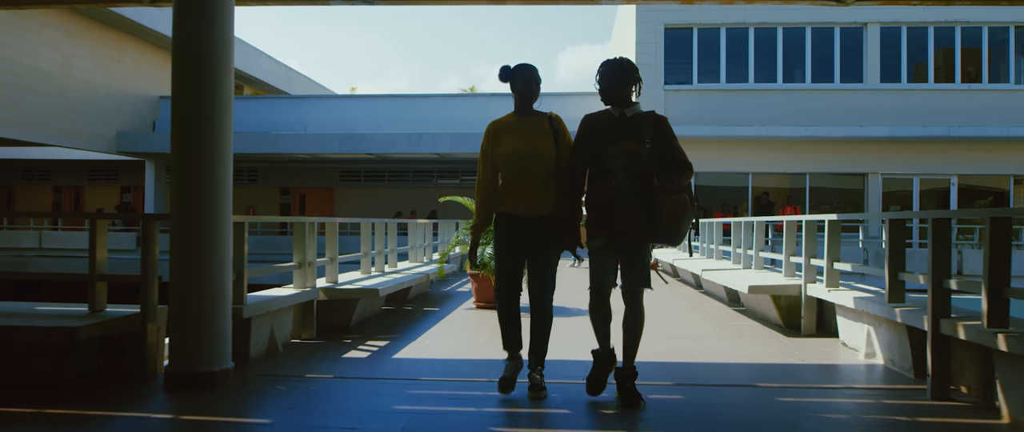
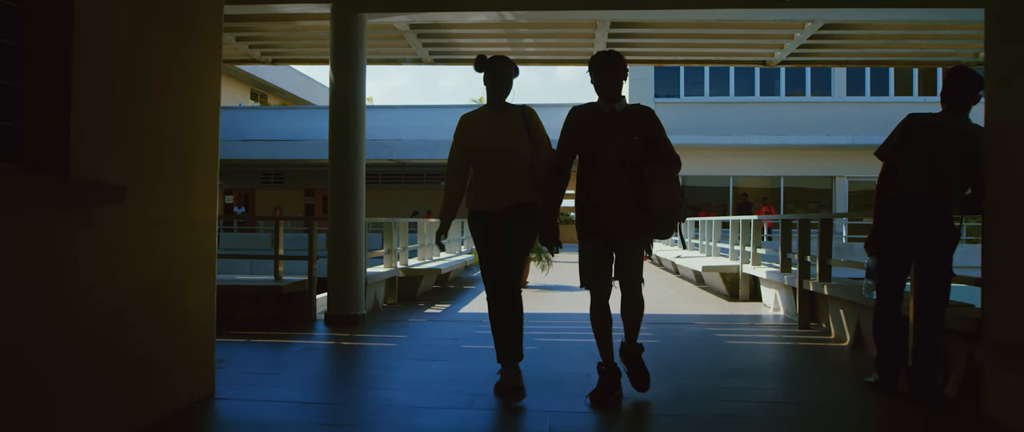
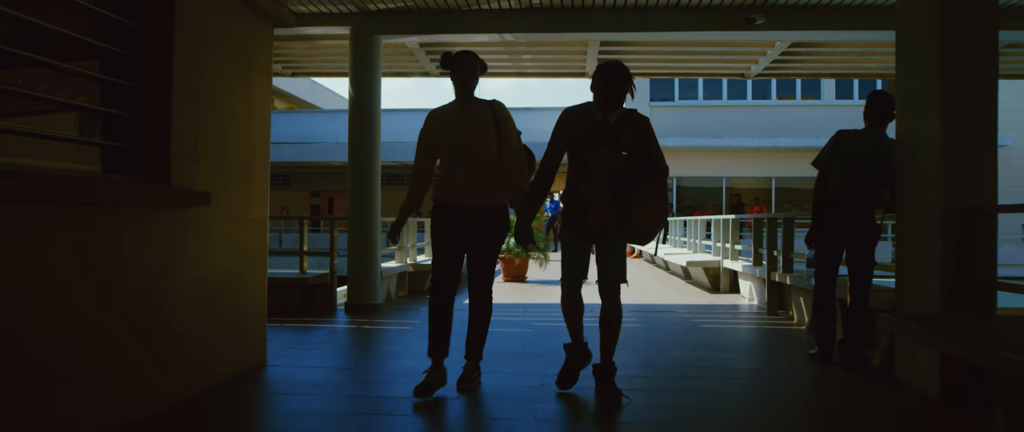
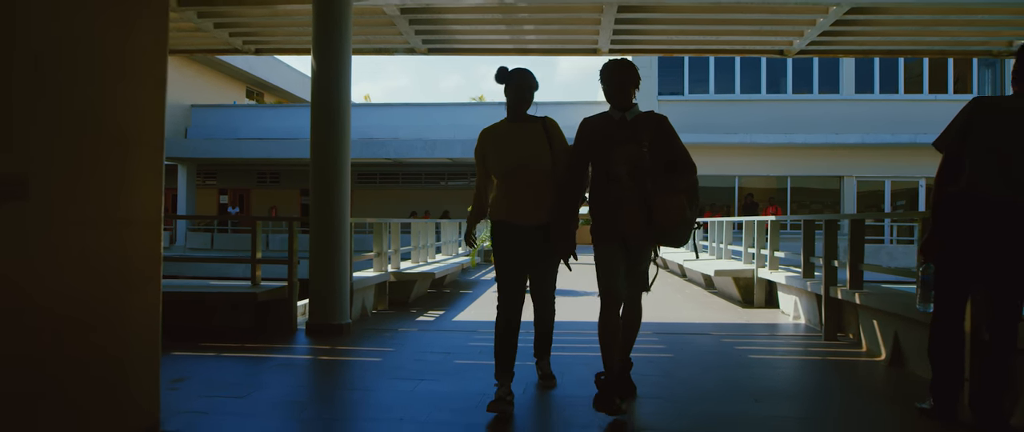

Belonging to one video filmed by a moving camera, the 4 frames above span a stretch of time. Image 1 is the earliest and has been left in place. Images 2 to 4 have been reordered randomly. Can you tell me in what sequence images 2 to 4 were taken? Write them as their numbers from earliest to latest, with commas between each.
4, 2, 3
